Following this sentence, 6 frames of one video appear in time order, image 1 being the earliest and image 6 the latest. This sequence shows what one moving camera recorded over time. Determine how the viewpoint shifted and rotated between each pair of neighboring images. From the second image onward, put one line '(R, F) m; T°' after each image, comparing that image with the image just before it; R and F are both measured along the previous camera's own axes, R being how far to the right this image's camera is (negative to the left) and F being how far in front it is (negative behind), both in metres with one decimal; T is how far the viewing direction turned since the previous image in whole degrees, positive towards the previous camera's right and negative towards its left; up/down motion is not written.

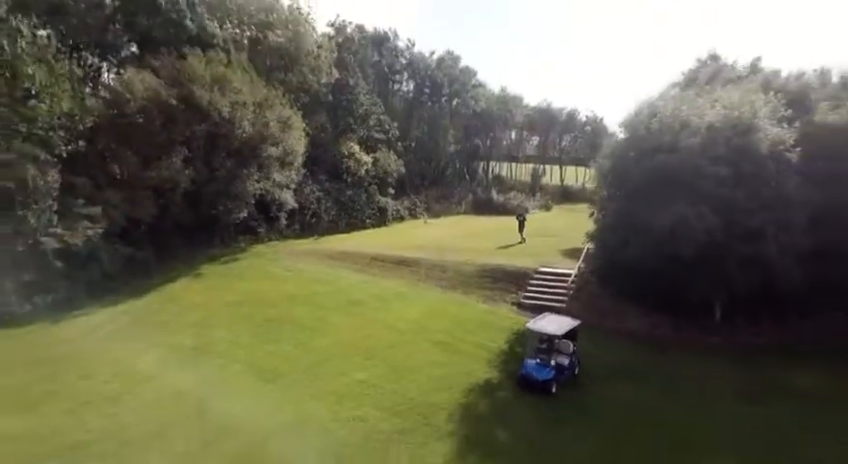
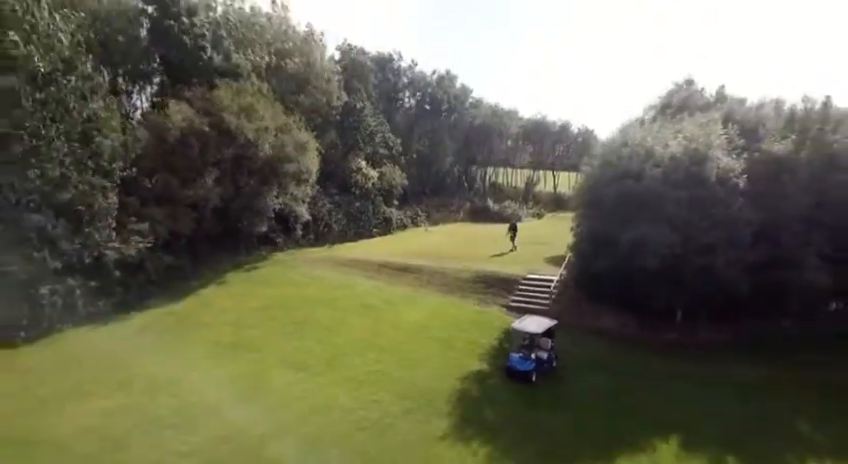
(-0.1, -2.7) m; 0°
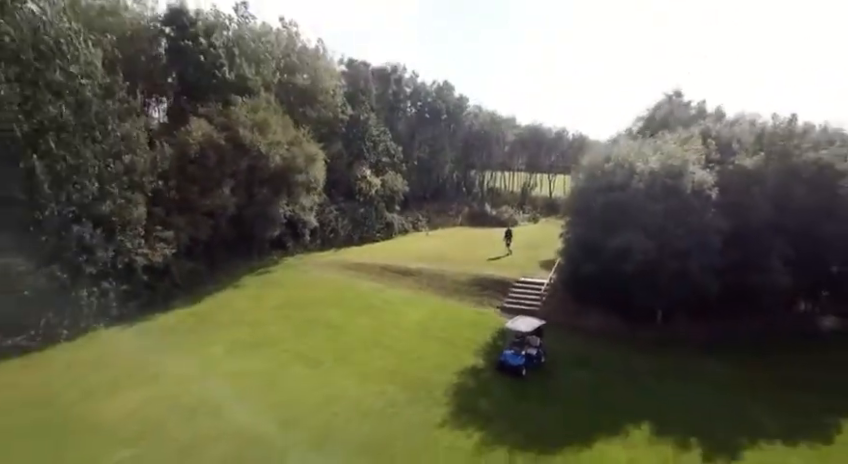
(0.0, -1.8) m; 0°
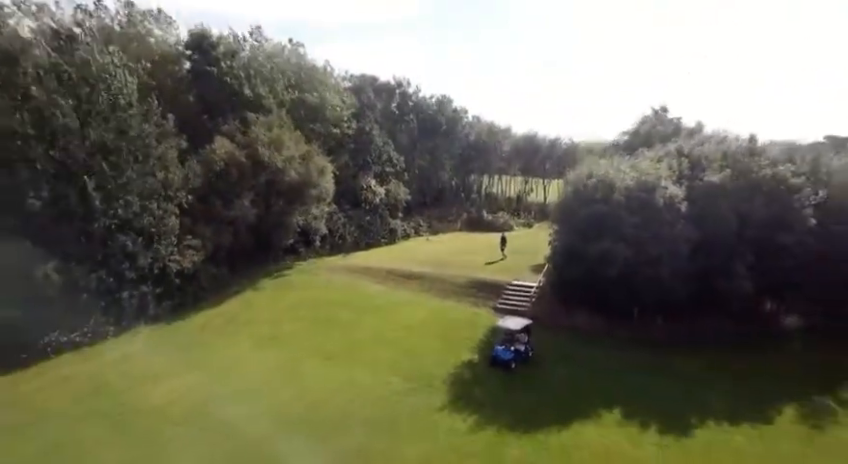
(0.0, -2.5) m; 0°
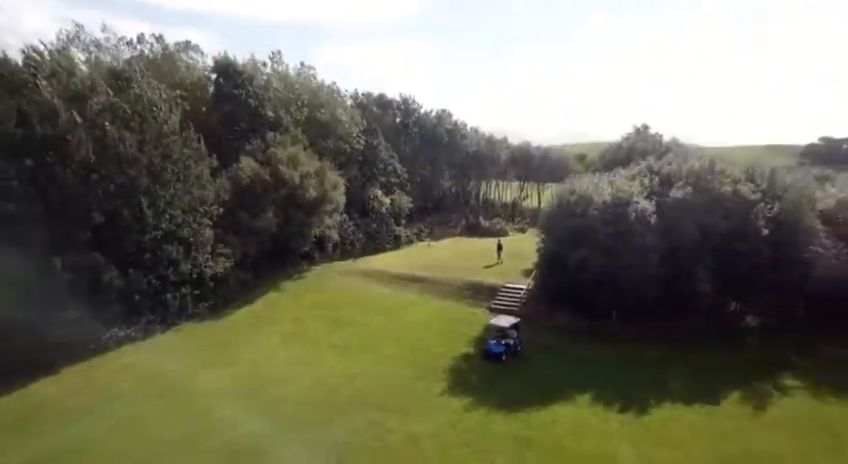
(-0.1, -3.3) m; 0°
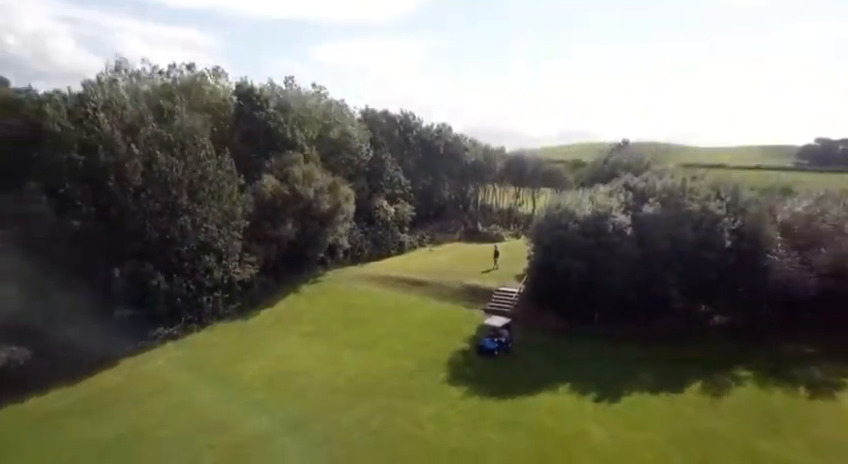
(-0.1, -3.4) m; 0°
